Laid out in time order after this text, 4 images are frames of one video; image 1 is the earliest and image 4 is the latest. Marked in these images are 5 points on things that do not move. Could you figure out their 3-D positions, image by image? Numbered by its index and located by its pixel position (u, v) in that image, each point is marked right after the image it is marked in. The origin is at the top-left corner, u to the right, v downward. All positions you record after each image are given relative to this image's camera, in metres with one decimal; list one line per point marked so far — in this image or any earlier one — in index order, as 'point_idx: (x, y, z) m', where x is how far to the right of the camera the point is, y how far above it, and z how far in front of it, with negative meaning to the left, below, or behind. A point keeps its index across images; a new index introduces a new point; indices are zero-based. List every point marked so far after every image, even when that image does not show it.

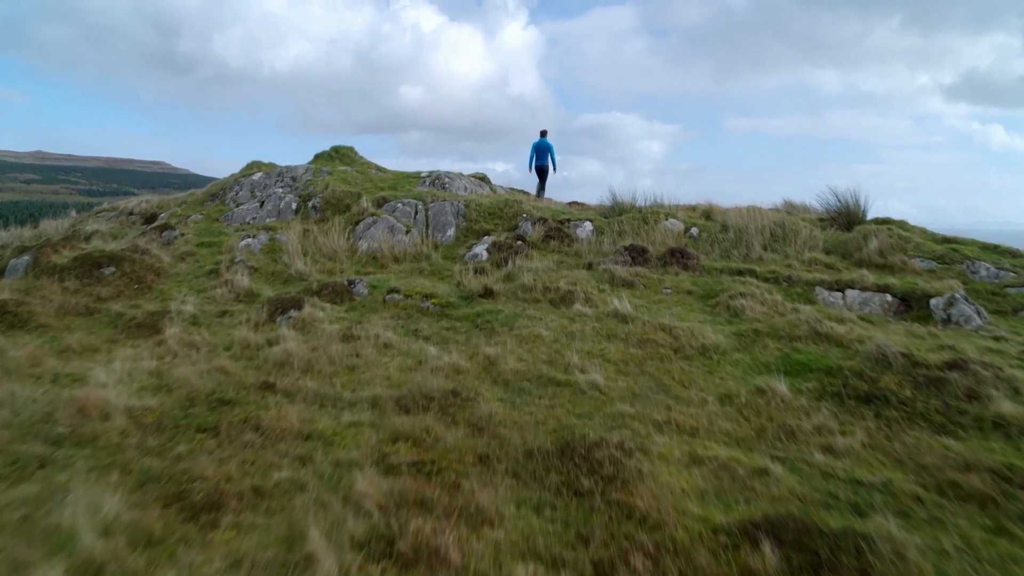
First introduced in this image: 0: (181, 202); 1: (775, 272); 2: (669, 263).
0: (-6.7, +1.7, +9.8) m
1: (+3.4, +0.2, +6.2) m
2: (+2.0, +0.3, +6.3) m
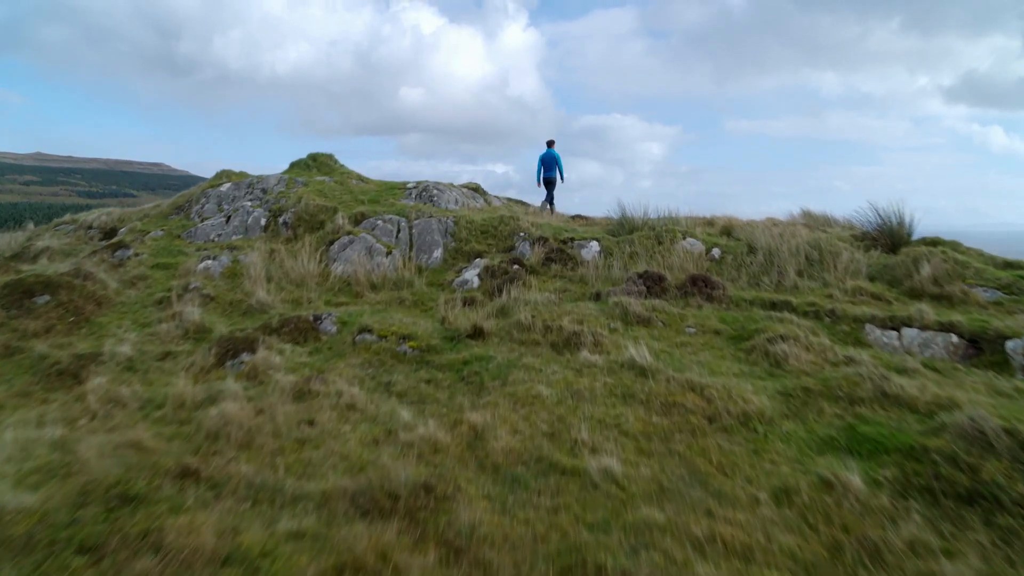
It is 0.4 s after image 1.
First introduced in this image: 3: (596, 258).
0: (-6.8, +1.3, +8.9) m
1: (+3.3, -0.2, +5.3) m
2: (+2.0, -0.1, +5.4) m
3: (+1.1, +0.4, +6.3) m
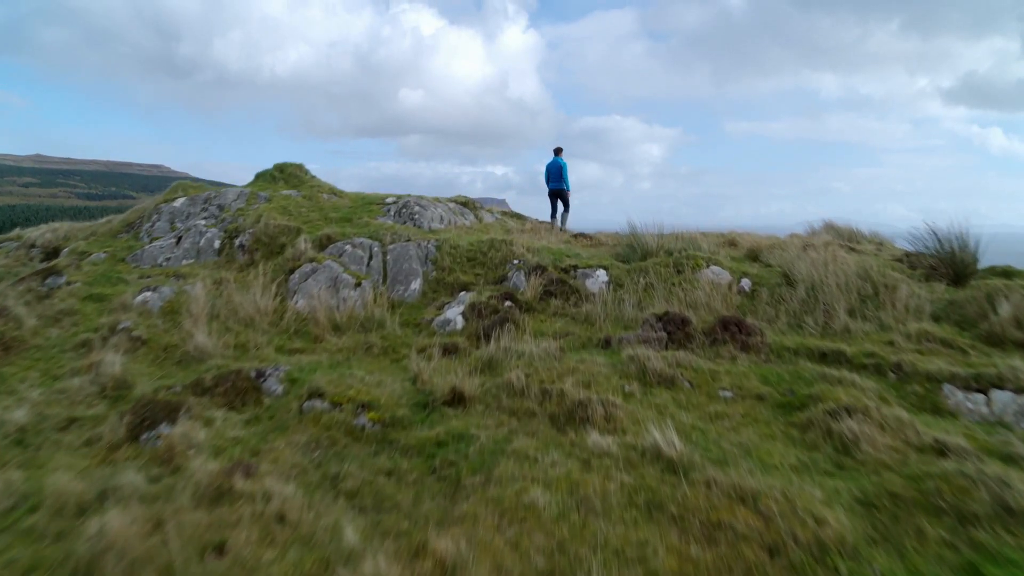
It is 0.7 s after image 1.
0: (-6.9, +0.9, +7.9) m
1: (+3.2, -0.6, +4.3) m
2: (+1.9, -0.5, +4.4) m
3: (+1.0, 0.0, +5.3) m
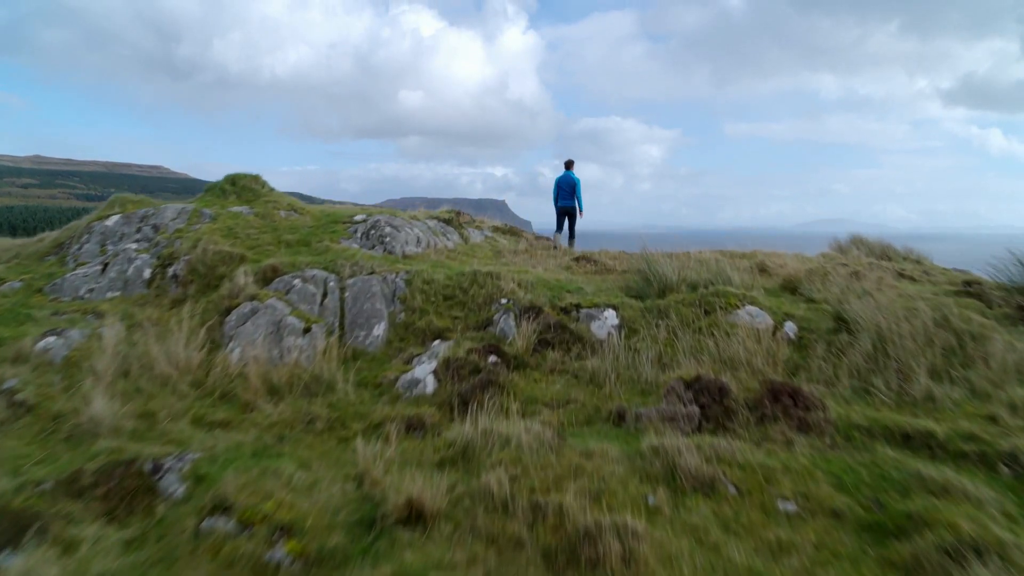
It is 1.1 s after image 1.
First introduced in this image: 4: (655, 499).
0: (-7.0, +0.5, +6.8) m
1: (+3.1, -1.0, +3.2) m
2: (+1.8, -0.9, +3.3) m
3: (+0.9, -0.4, +4.2) m
4: (+0.8, -1.2, +2.7) m
